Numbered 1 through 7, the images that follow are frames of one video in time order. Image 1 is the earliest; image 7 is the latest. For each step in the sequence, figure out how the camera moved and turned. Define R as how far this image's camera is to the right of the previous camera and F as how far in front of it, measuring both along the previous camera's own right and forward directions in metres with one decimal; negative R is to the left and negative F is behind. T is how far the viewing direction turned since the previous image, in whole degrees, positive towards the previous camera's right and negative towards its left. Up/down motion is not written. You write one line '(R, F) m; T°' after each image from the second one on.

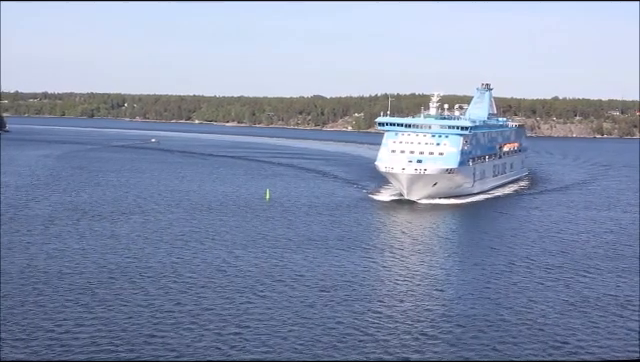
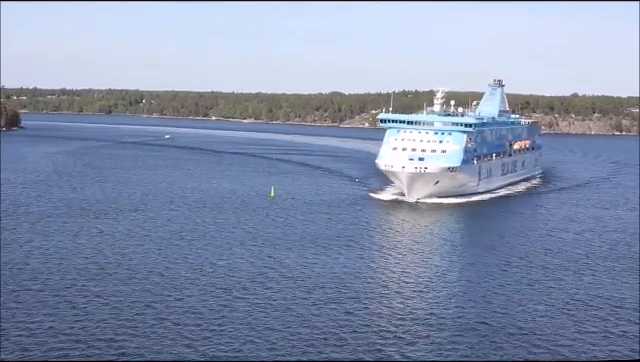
(+0.5, +0.1) m; -1°
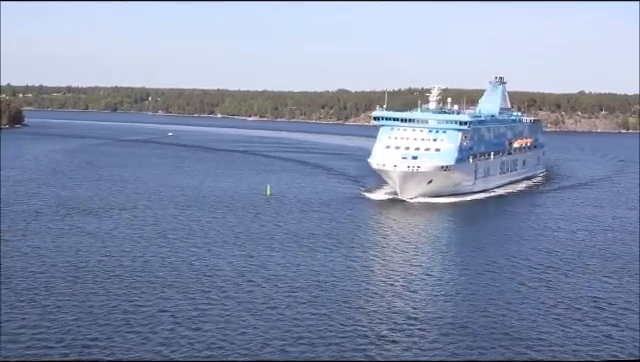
(+0.3, +0.1) m; -1°
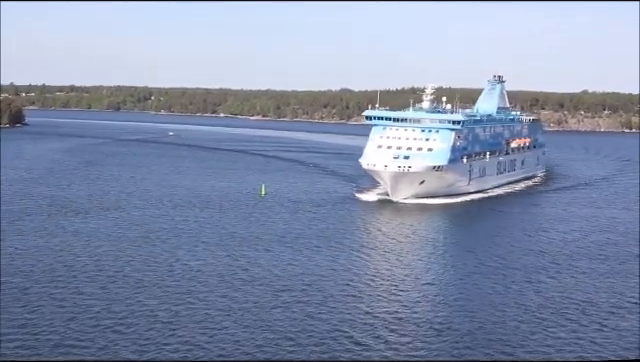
(+0.3, 0.0) m; 0°
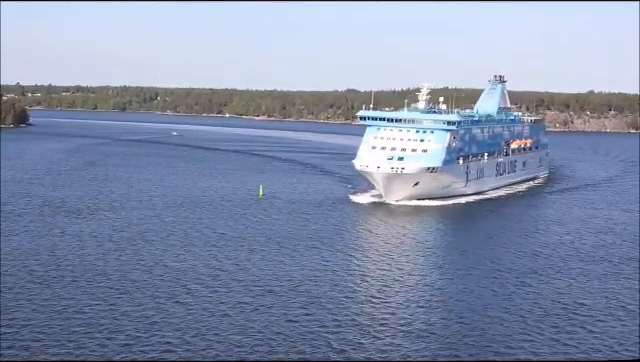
(+0.3, +0.1) m; -1°
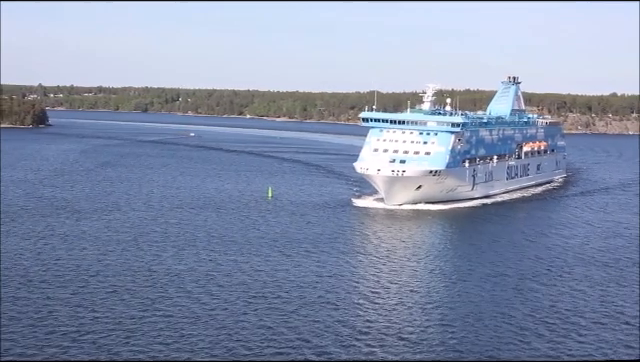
(+0.5, +0.1) m; -2°
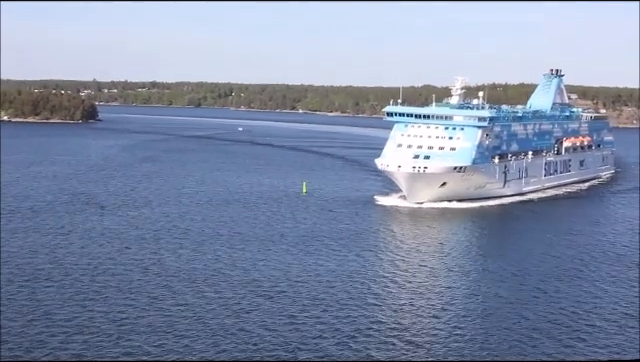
(+0.8, +0.2) m; -4°
